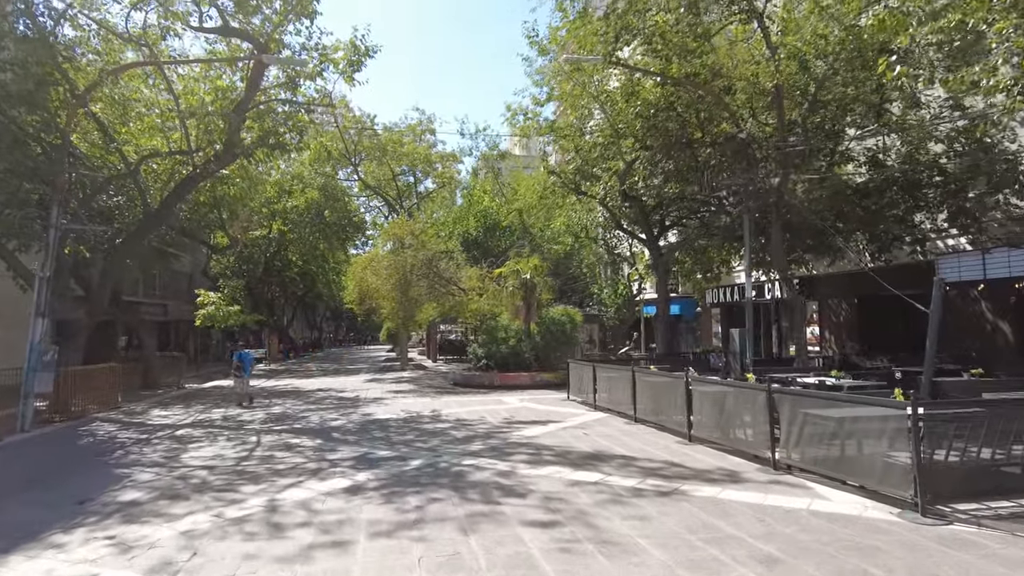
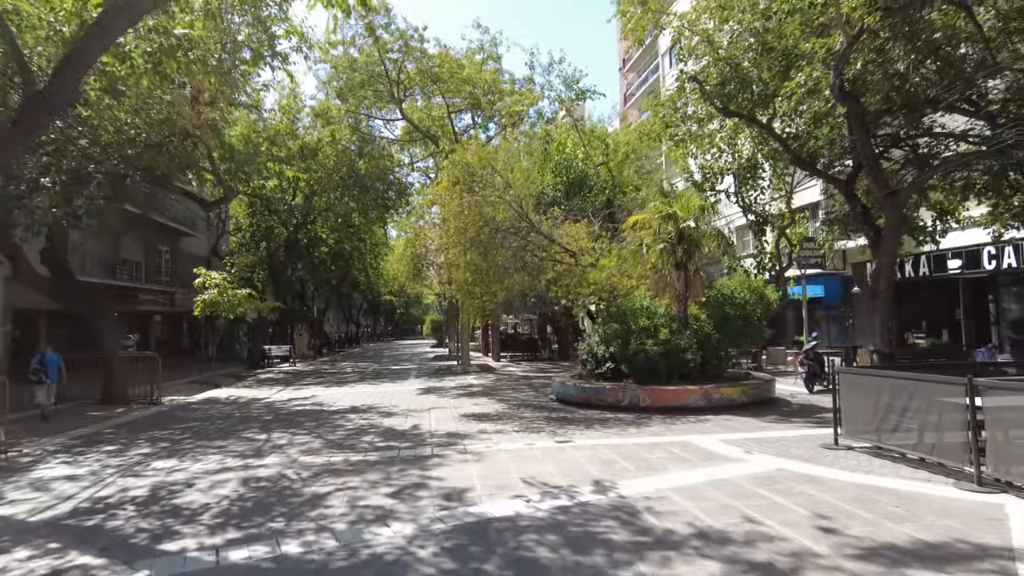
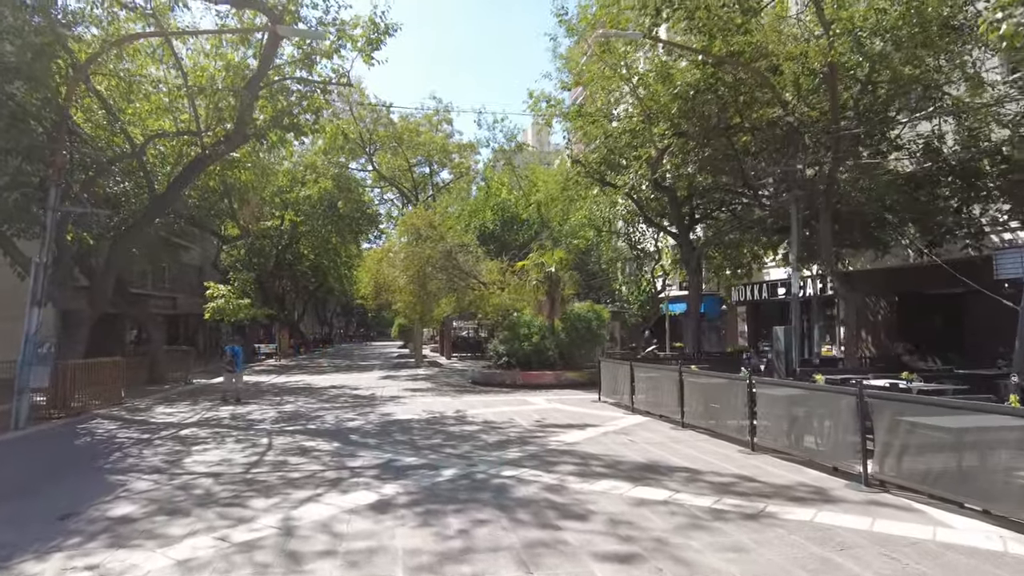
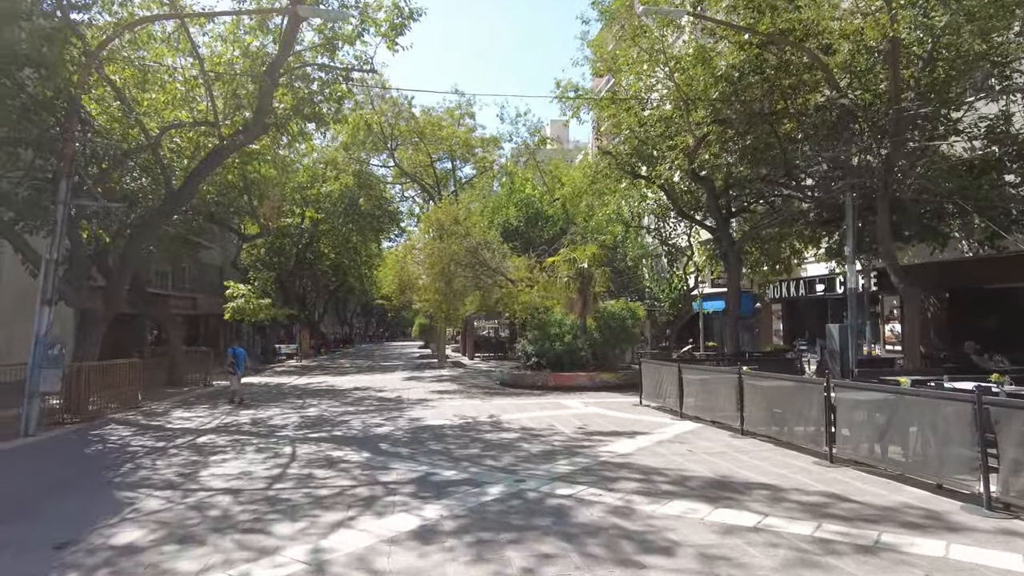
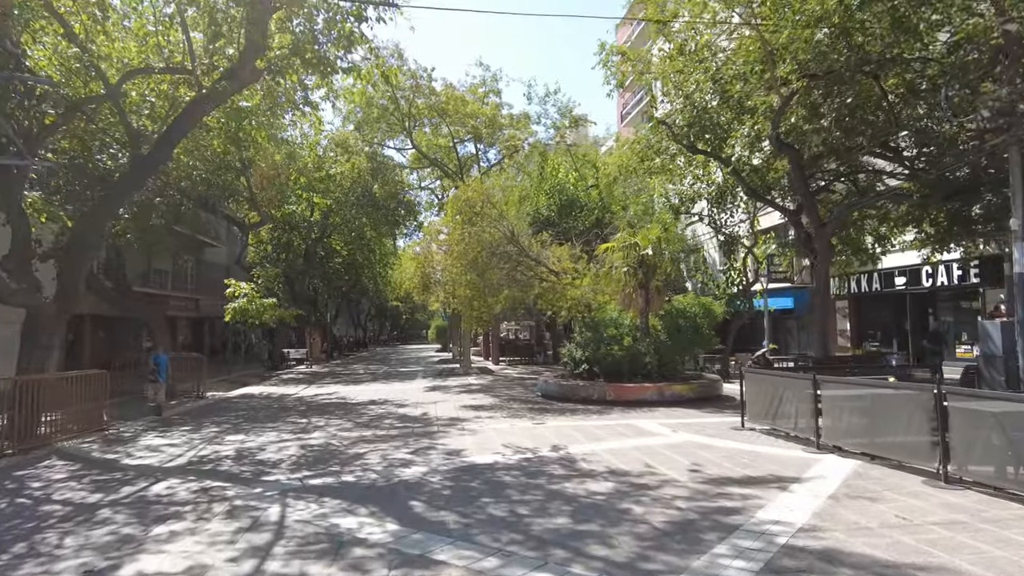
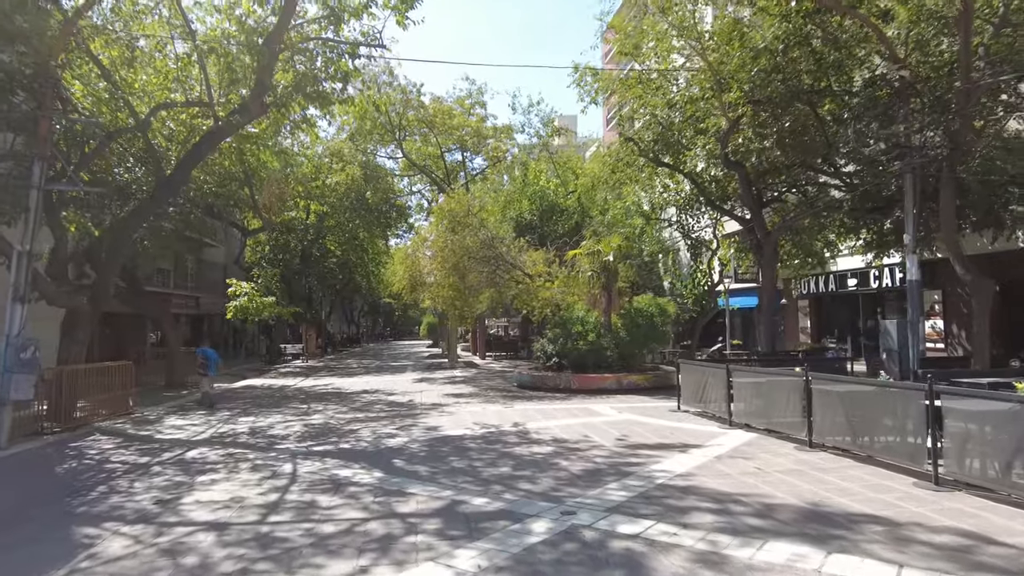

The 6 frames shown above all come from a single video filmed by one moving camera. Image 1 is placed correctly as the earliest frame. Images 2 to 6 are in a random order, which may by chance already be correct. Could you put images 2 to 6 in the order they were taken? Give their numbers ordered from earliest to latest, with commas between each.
3, 4, 6, 5, 2
